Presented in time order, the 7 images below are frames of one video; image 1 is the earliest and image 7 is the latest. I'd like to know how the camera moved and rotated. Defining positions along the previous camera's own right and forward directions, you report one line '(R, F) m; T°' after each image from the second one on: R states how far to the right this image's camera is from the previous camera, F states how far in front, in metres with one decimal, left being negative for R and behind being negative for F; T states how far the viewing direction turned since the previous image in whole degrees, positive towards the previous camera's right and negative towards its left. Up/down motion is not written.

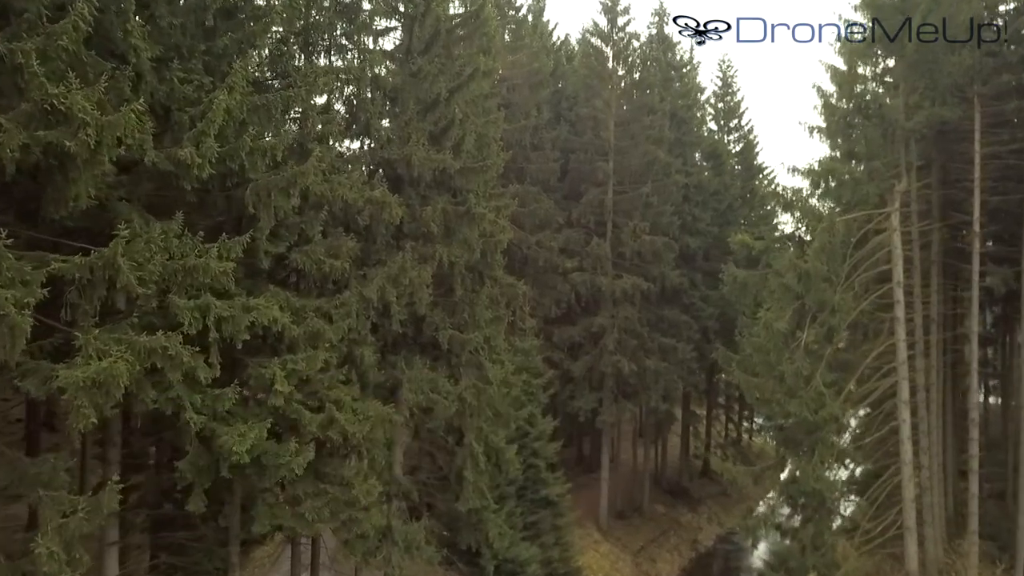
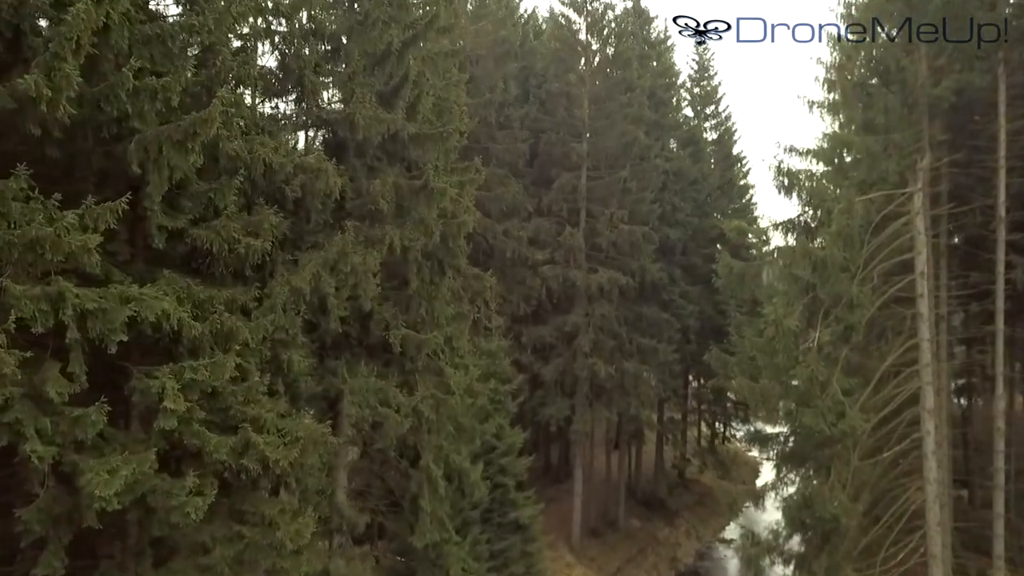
(-0.1, +2.2) m; +3°
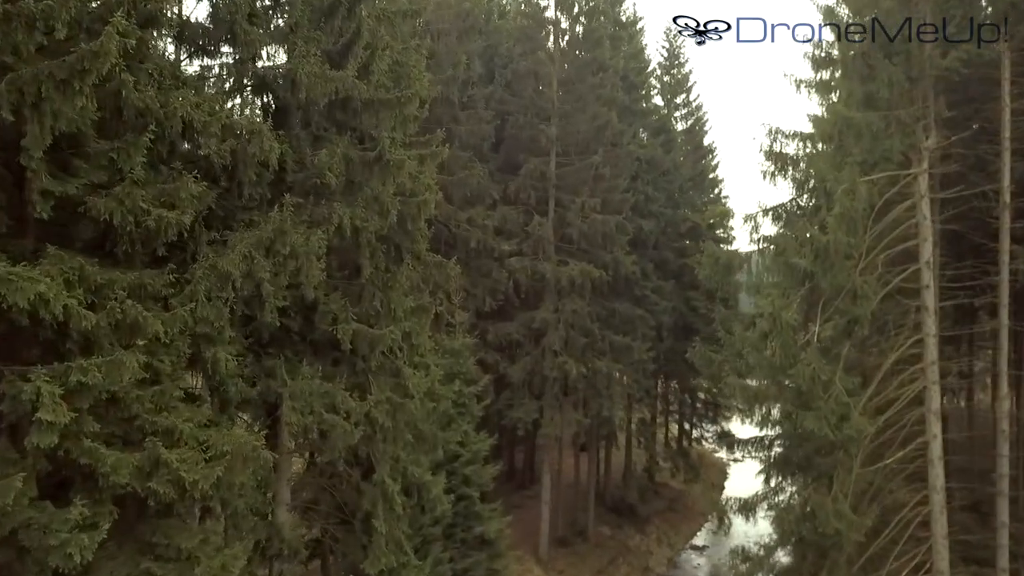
(-0.1, +1.4) m; +3°
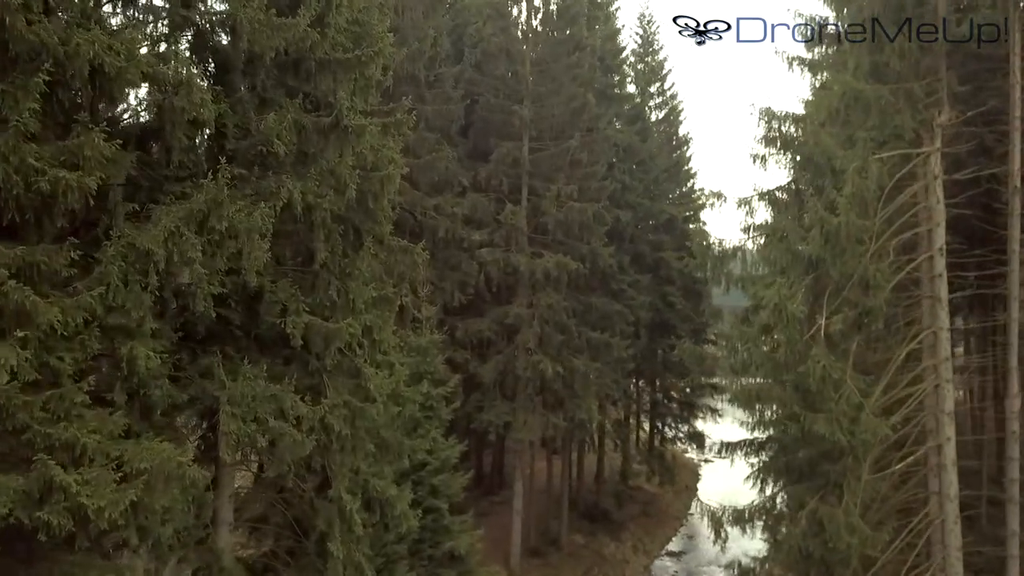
(-0.1, +1.2) m; +3°
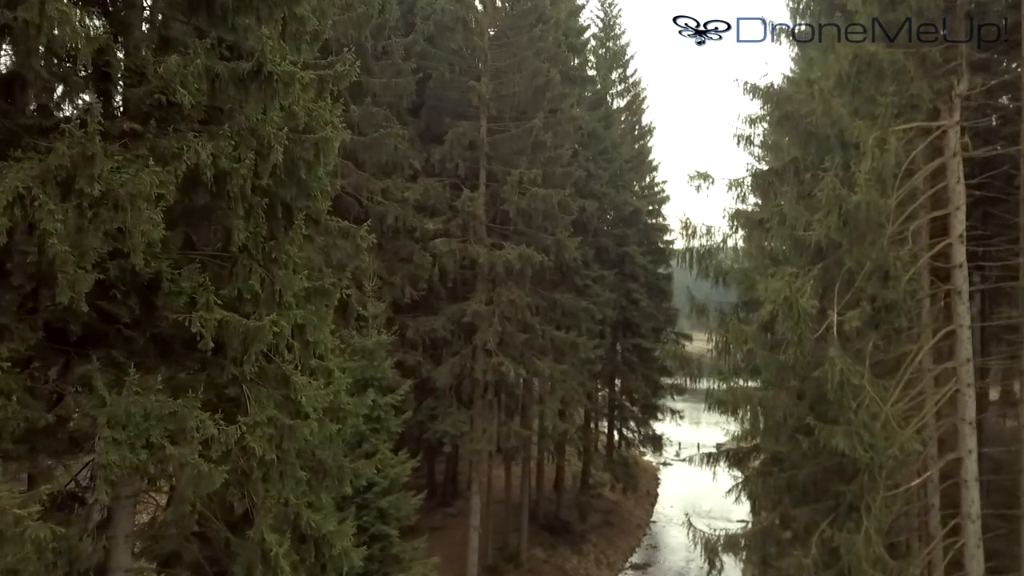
(-0.1, +1.6) m; +4°
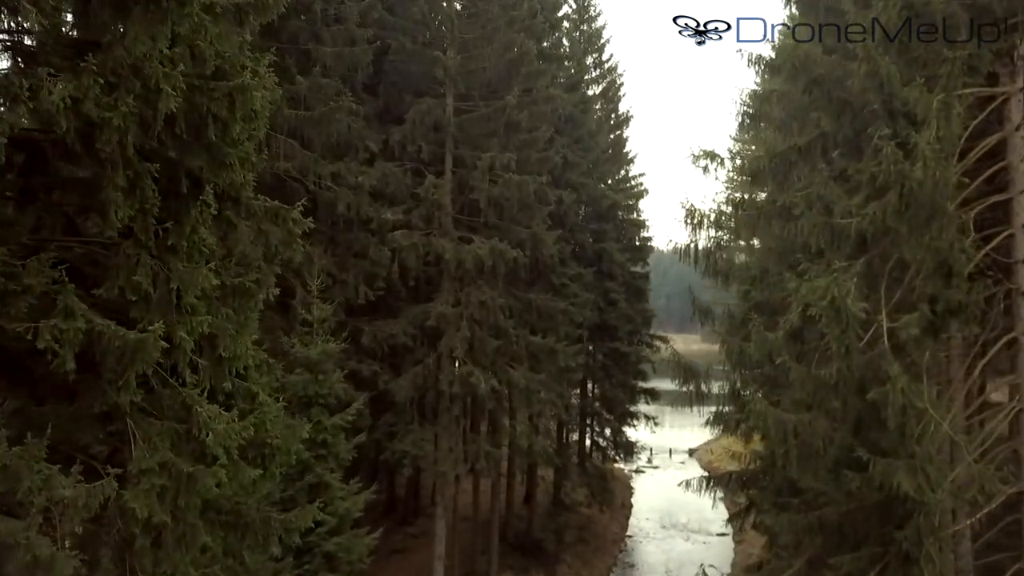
(-0.1, +1.7) m; +3°
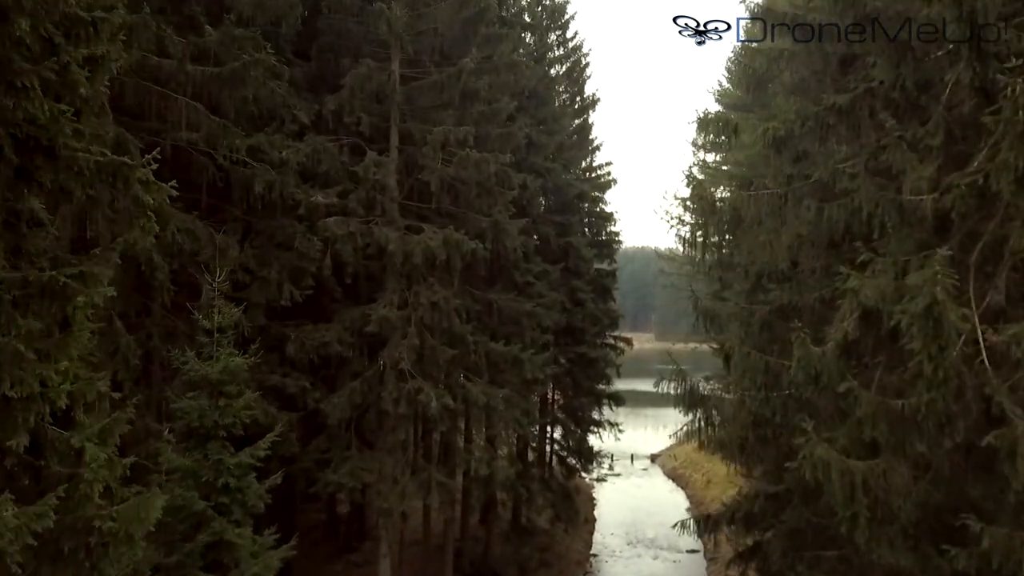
(0.0, +2.0) m; +3°
